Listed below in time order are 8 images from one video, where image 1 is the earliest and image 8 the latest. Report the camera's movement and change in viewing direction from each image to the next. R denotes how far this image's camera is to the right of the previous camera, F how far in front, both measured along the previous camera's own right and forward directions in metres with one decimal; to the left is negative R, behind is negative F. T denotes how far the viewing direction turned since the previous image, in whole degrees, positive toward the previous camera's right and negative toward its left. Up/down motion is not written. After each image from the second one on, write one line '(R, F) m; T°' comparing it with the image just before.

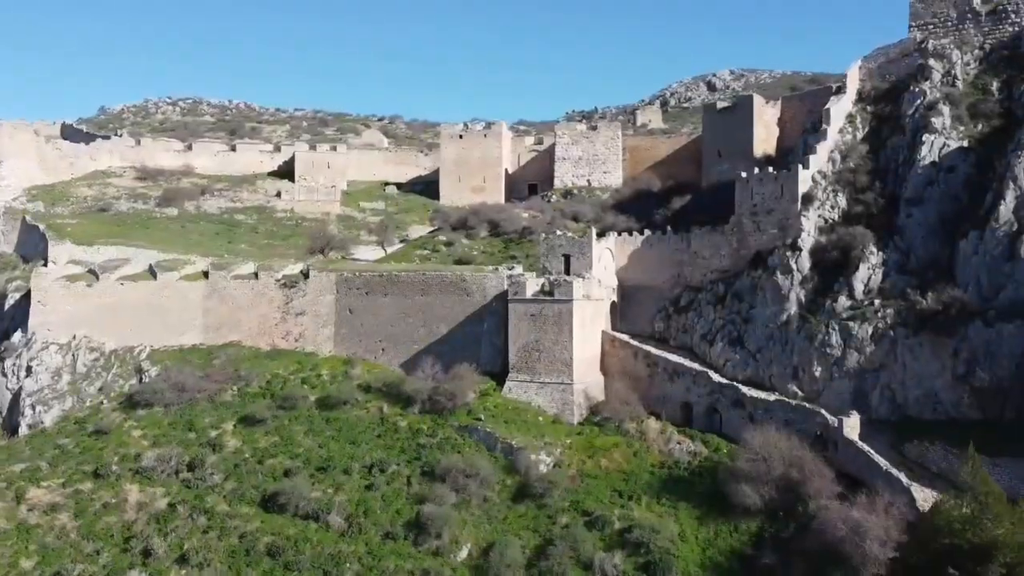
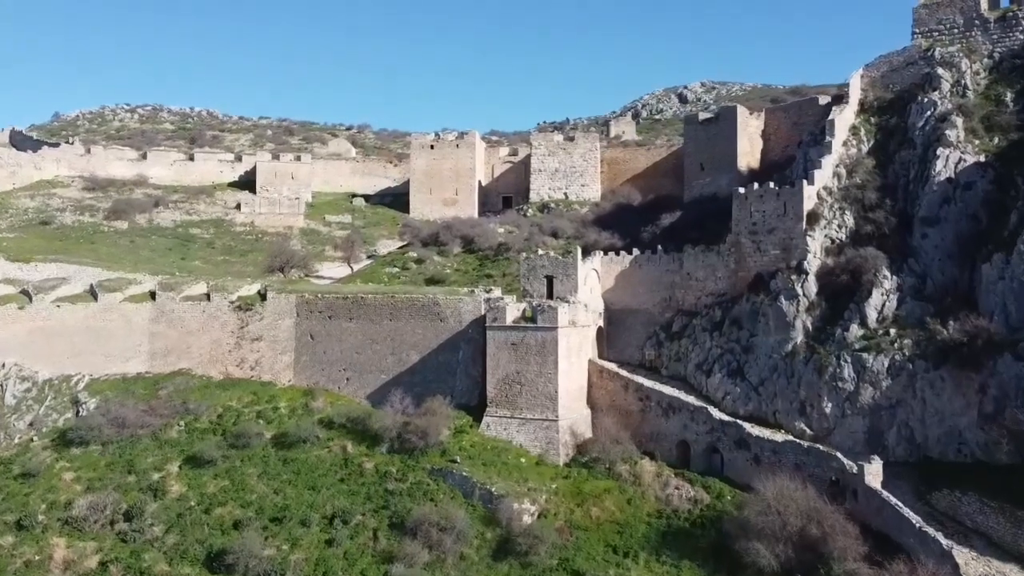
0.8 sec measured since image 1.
(-0.2, +1.9) m; +2°
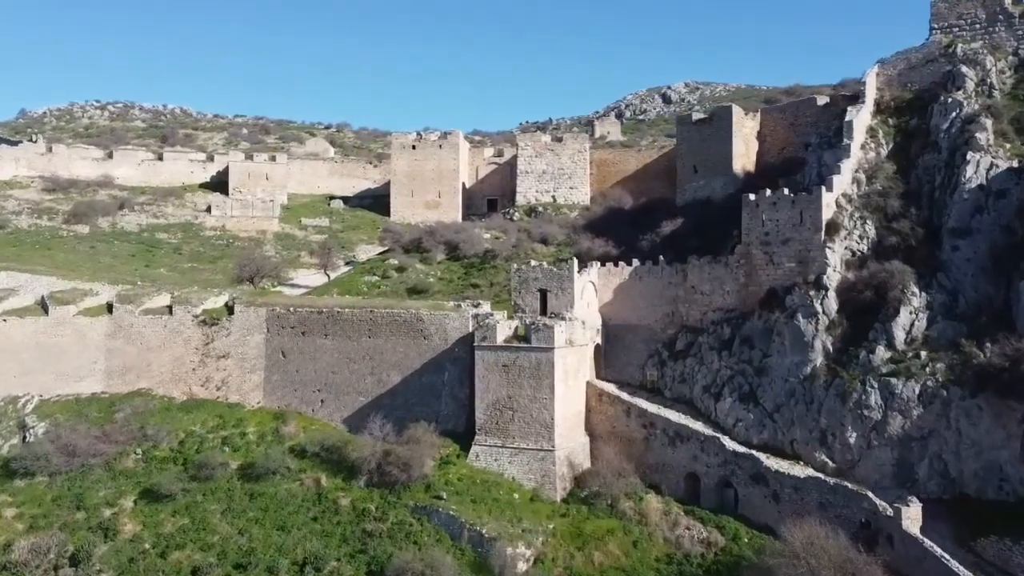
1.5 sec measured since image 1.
(-0.2, +1.7) m; +1°
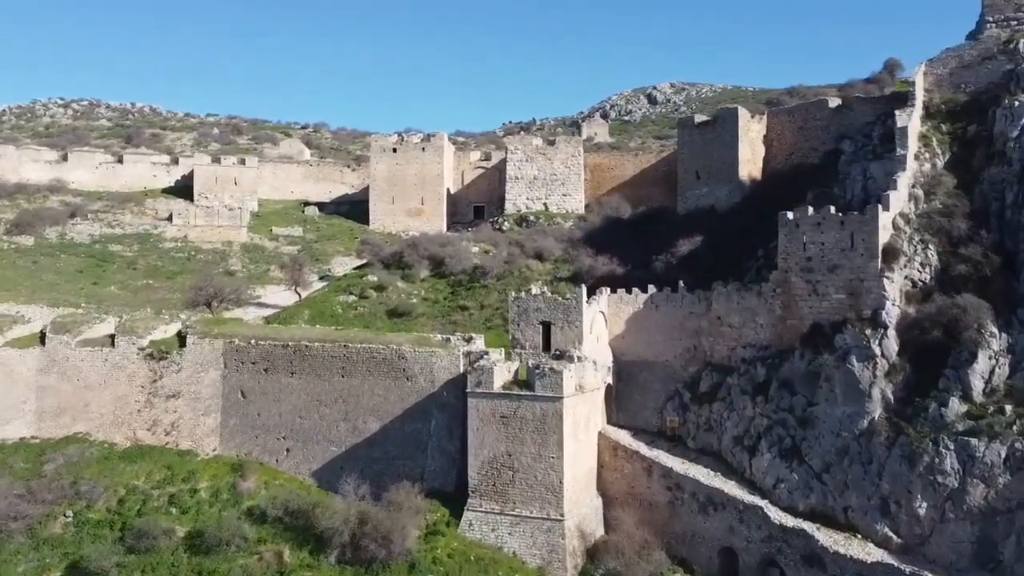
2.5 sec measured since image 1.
(-0.3, +2.7) m; +1°
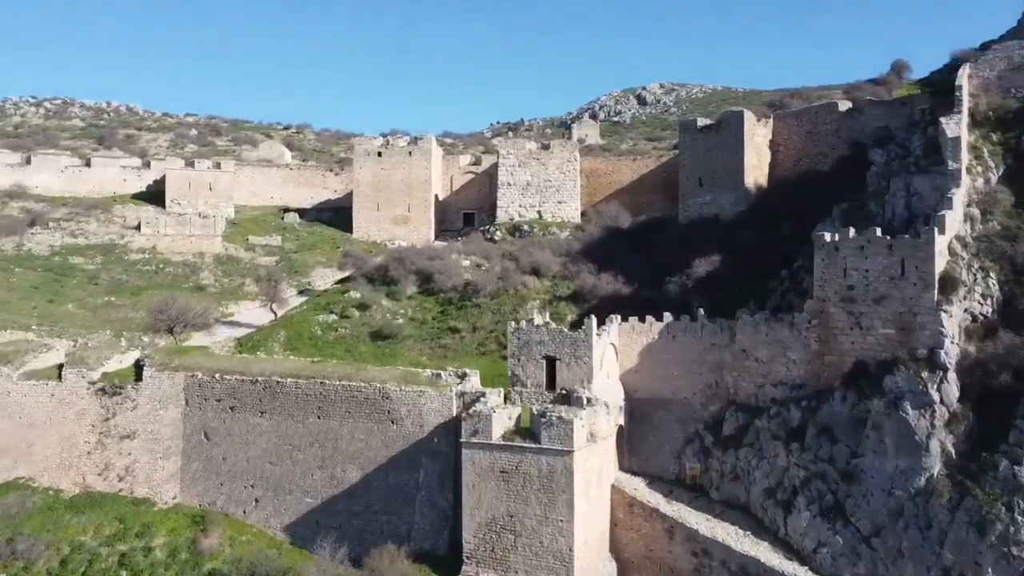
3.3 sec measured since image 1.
(-0.2, +2.0) m; +1°
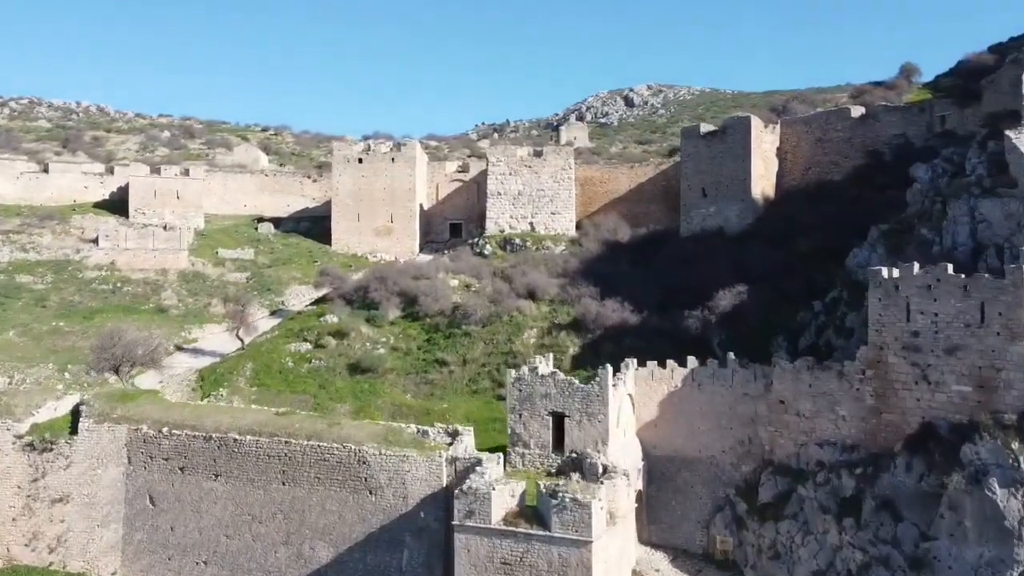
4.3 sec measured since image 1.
(-0.2, +2.2) m; +1°
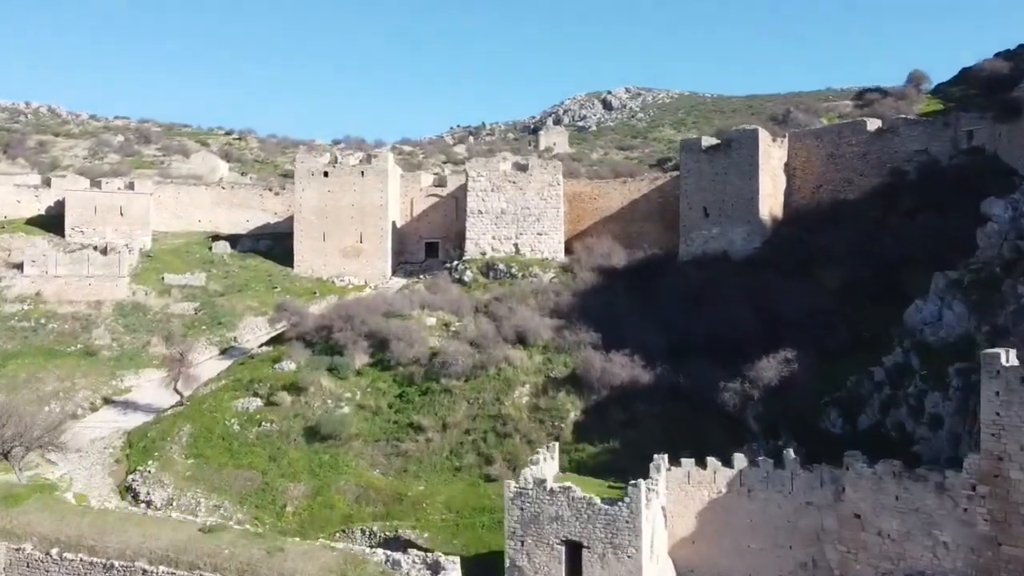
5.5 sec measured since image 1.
(-0.3, +3.0) m; +2°
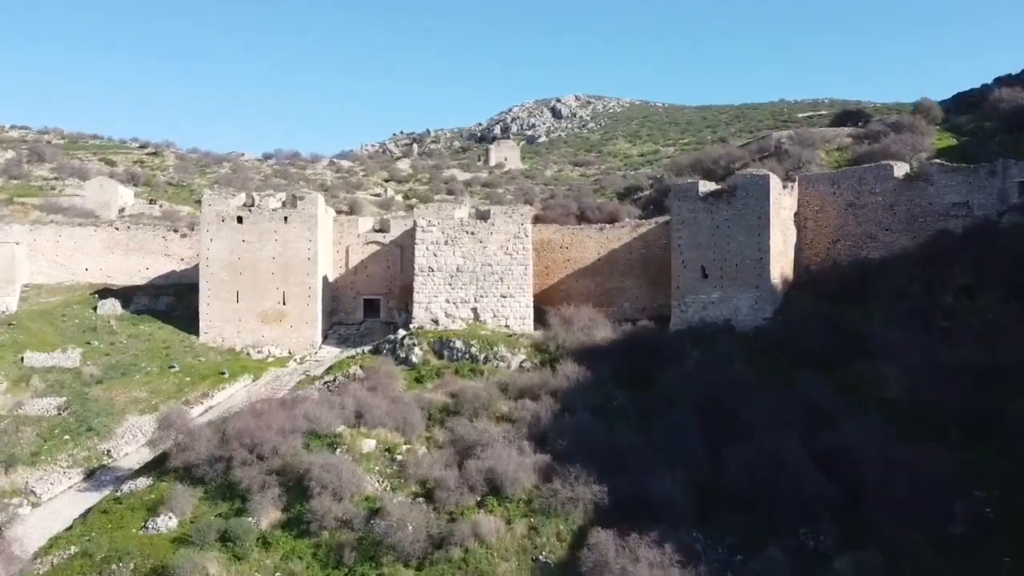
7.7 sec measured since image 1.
(-0.4, +5.2) m; +4°
